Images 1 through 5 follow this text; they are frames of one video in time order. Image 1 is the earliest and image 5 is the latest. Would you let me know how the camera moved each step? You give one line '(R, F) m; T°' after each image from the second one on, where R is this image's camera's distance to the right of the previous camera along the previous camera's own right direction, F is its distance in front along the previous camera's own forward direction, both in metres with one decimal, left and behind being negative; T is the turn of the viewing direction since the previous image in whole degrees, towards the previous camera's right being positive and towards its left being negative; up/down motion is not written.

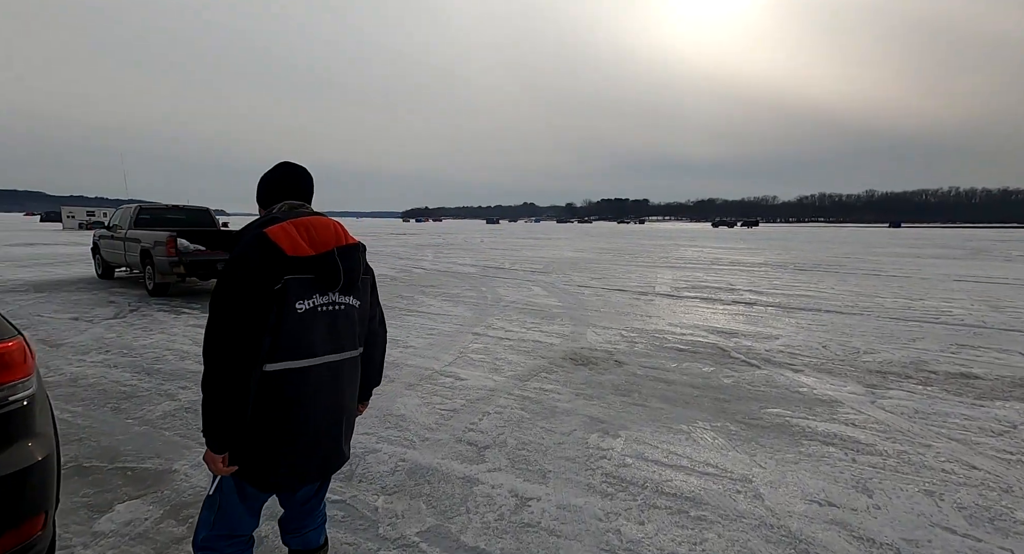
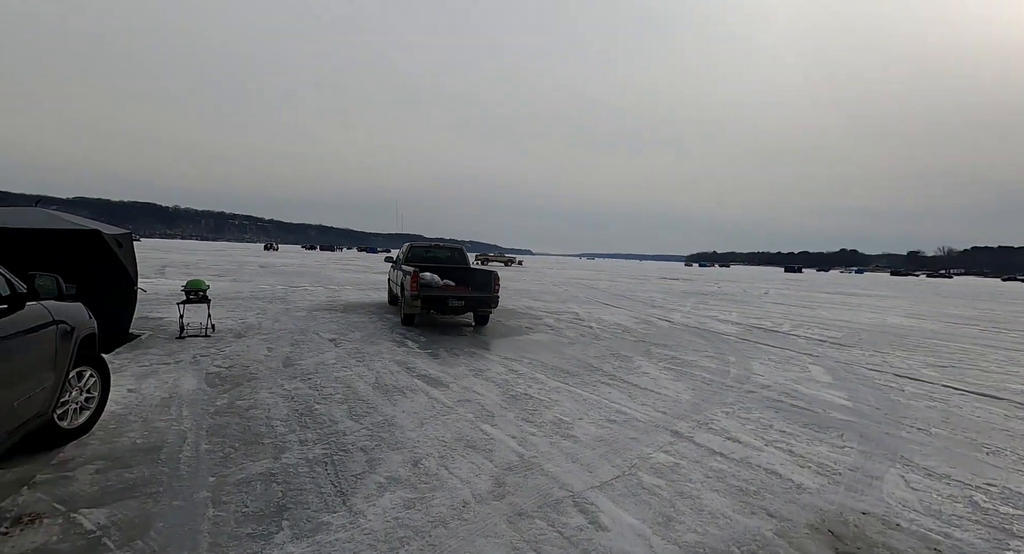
(+0.6, +2.0) m; -33°
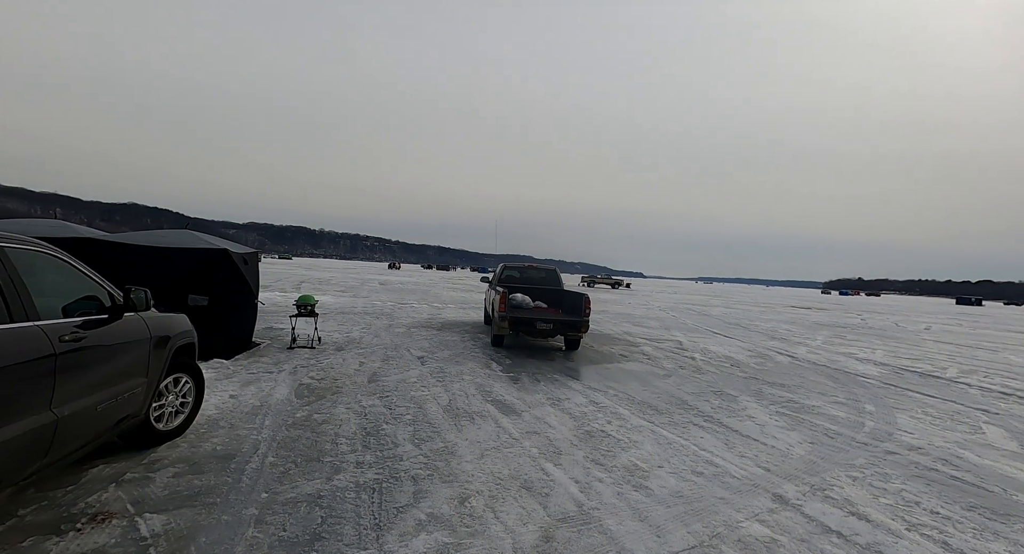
(+0.4, +0.4) m; -13°
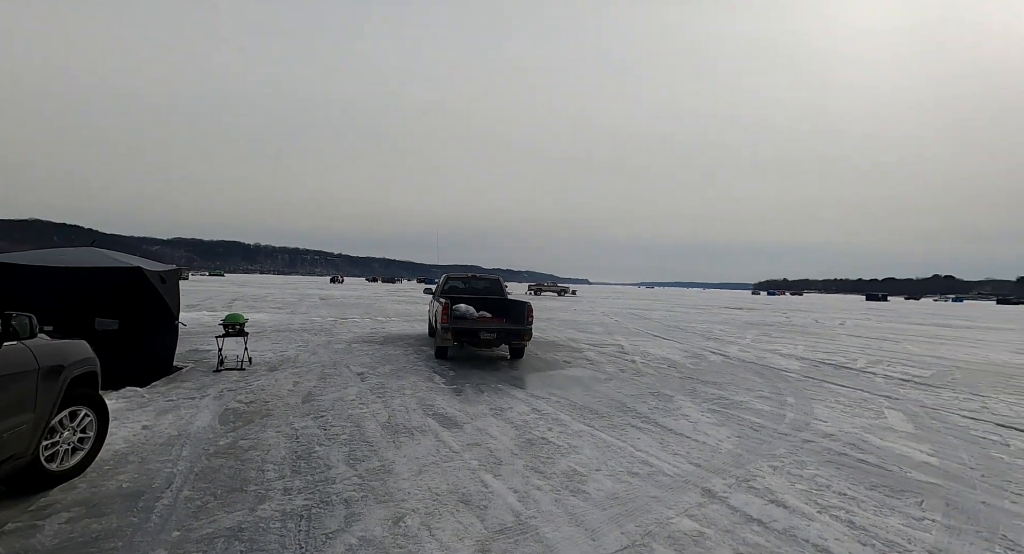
(+0.1, 0.0) m; +6°
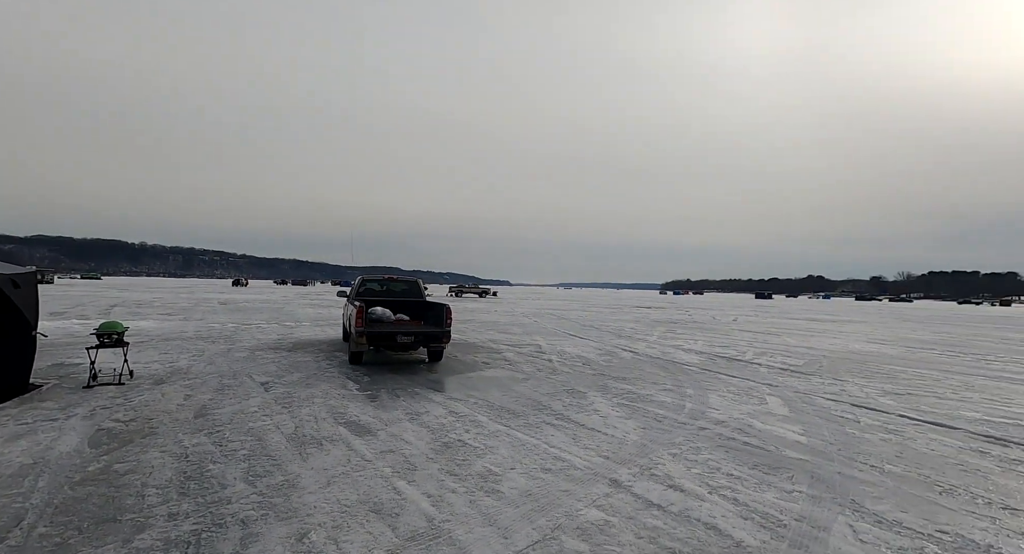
(+0.1, 0.0) m; +9°
